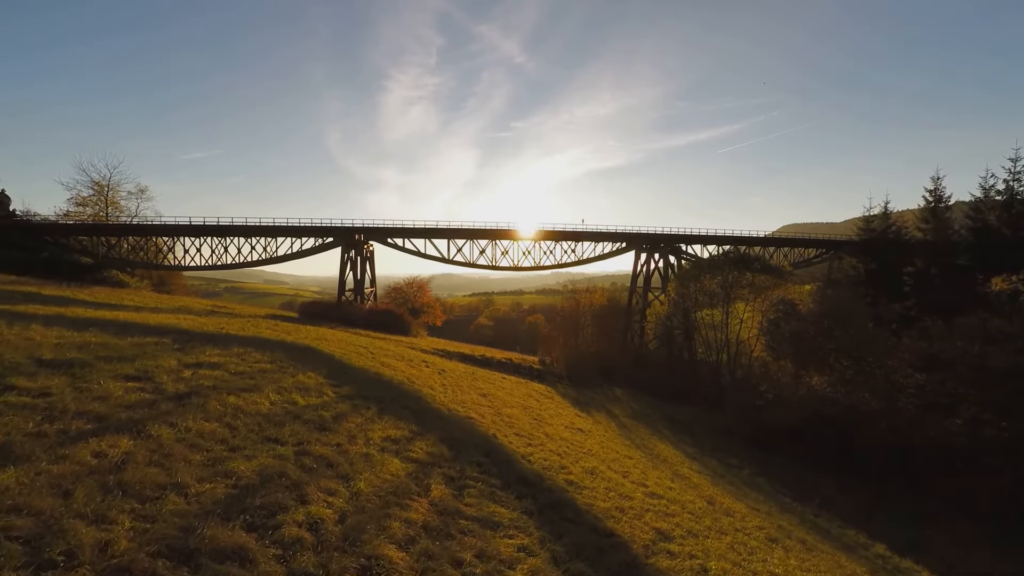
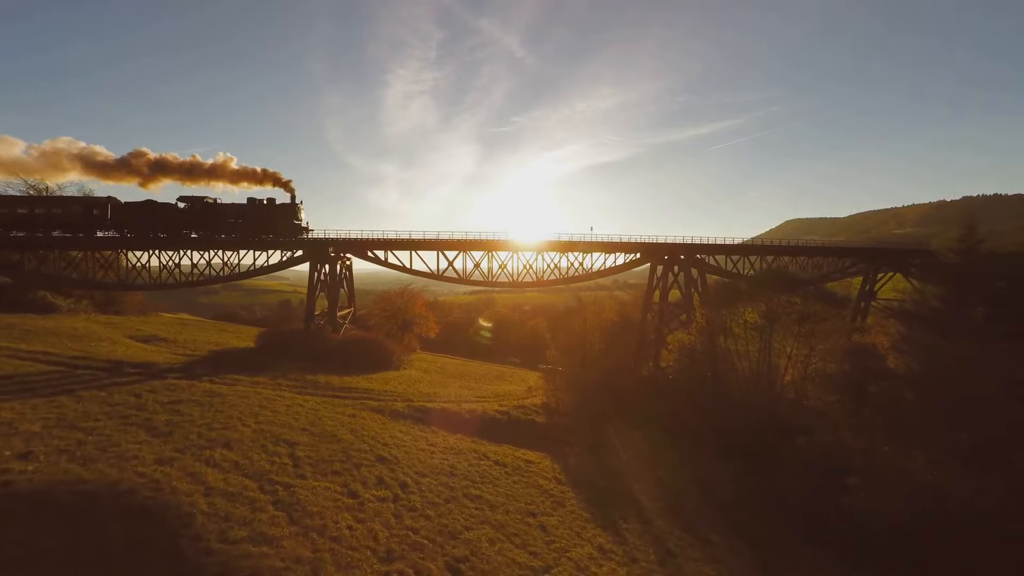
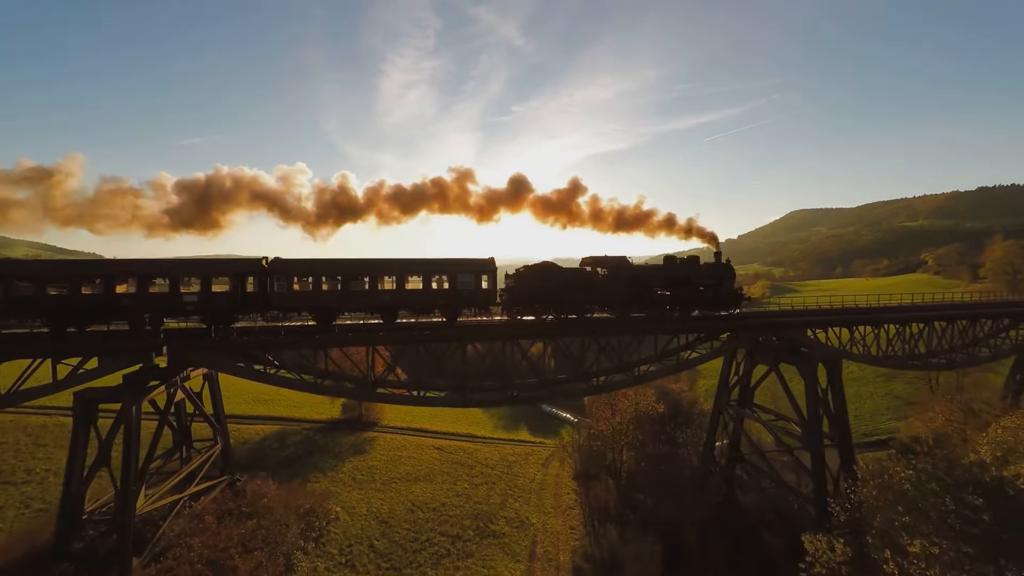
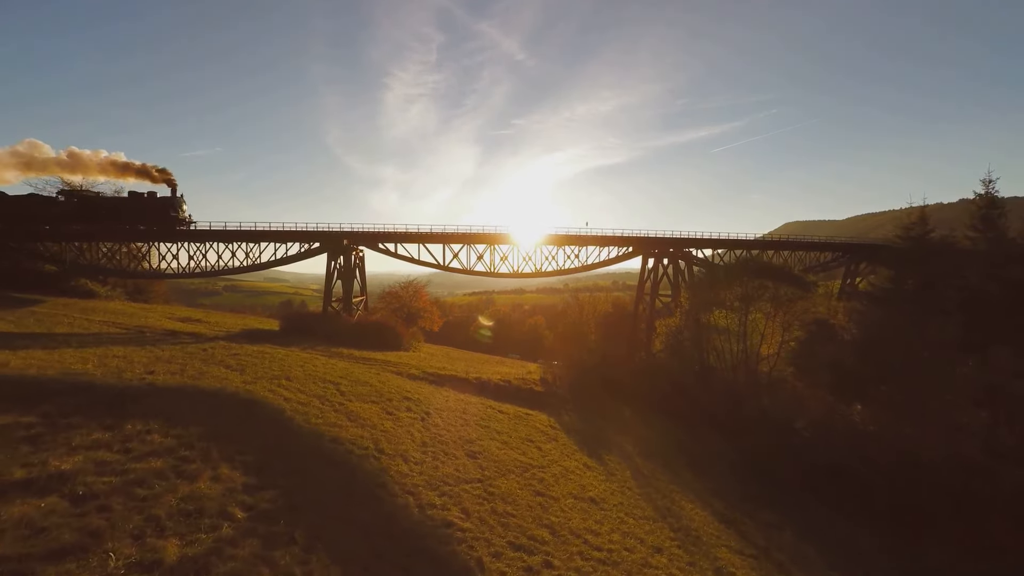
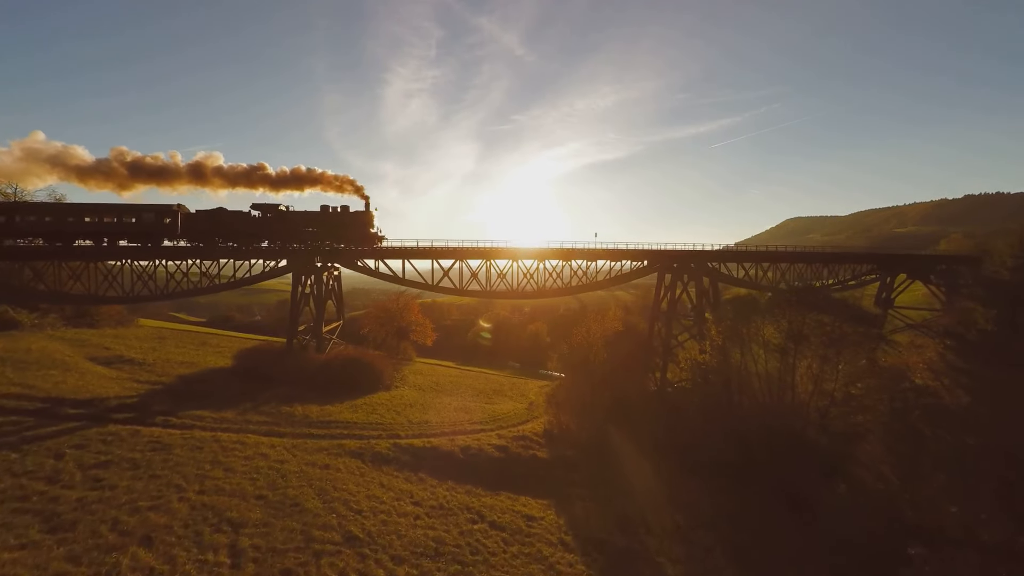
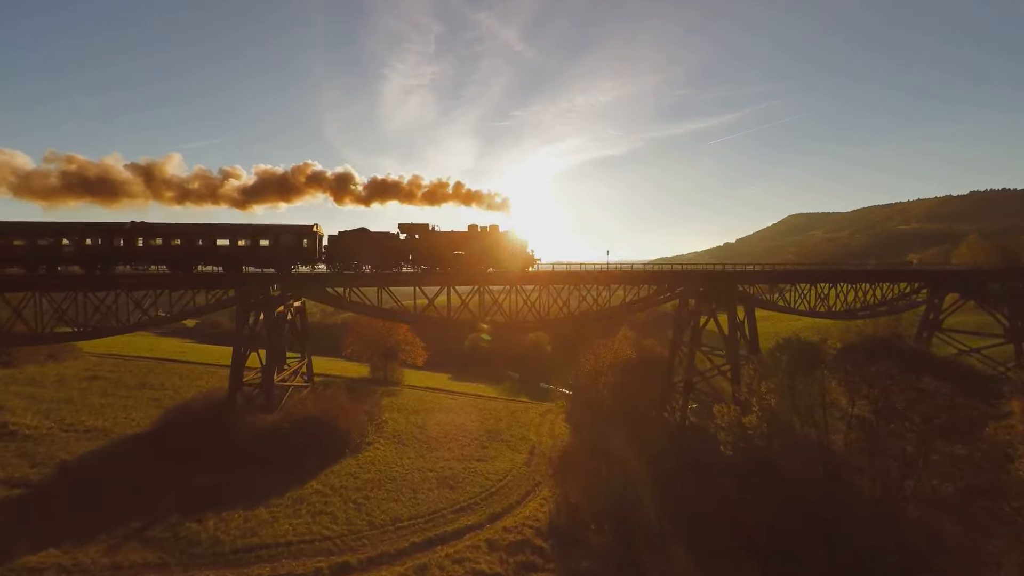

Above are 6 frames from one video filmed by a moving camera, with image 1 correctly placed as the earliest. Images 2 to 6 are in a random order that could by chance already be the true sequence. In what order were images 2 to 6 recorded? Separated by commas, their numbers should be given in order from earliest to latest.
4, 2, 5, 6, 3
